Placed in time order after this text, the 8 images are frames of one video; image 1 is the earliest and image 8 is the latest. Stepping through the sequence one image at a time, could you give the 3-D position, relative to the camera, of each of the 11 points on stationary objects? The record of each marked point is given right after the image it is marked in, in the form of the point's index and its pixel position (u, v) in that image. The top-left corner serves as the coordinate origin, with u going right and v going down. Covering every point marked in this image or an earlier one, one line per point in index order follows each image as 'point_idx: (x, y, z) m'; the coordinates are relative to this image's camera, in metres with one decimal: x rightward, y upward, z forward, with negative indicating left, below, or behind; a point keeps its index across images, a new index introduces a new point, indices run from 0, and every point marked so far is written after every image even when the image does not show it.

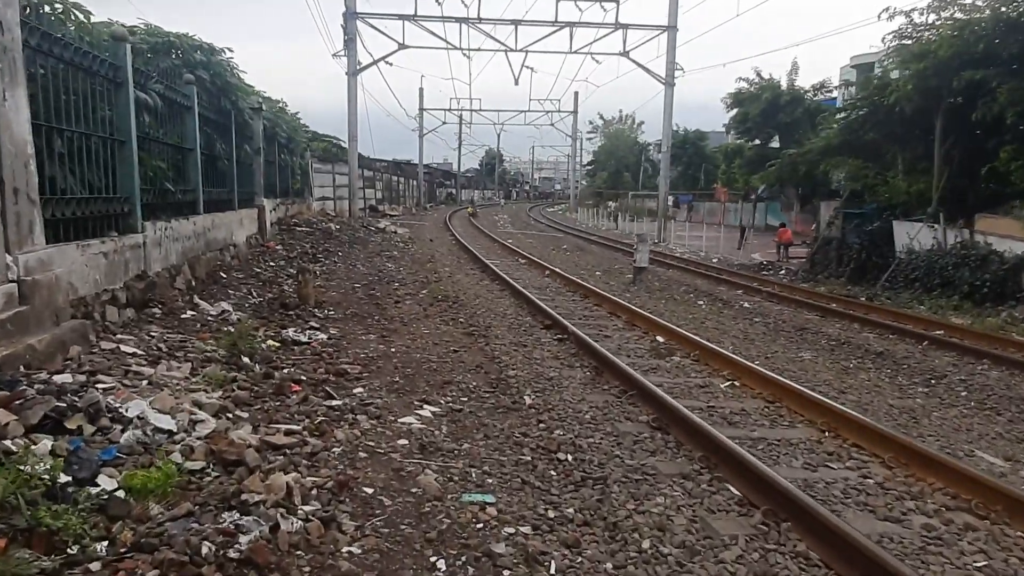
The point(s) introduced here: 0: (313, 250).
0: (-4.1, +0.8, +13.8) m
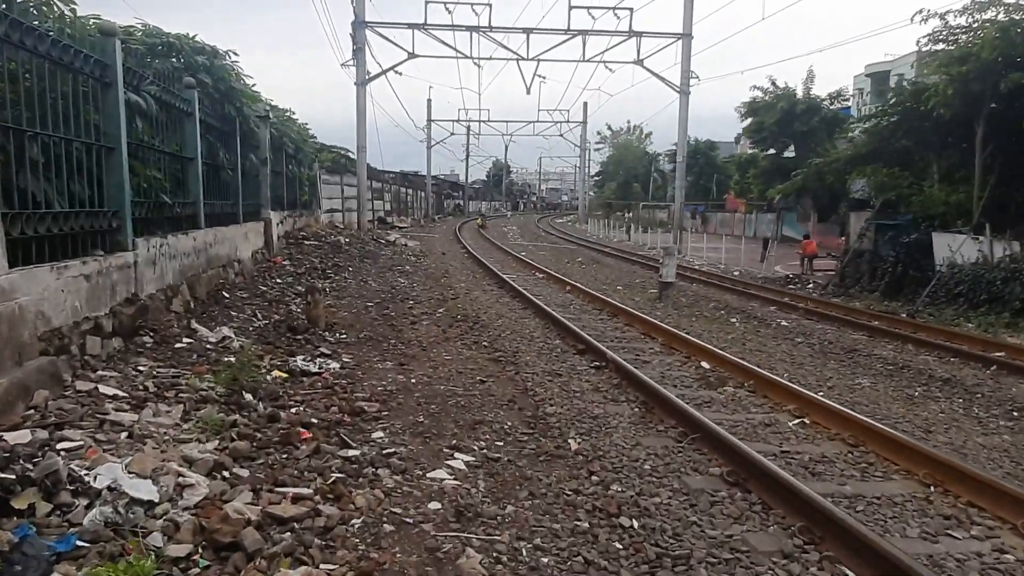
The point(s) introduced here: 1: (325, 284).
0: (-3.7, +0.4, +13.1) m
1: (-3.2, +0.1, +11.5) m
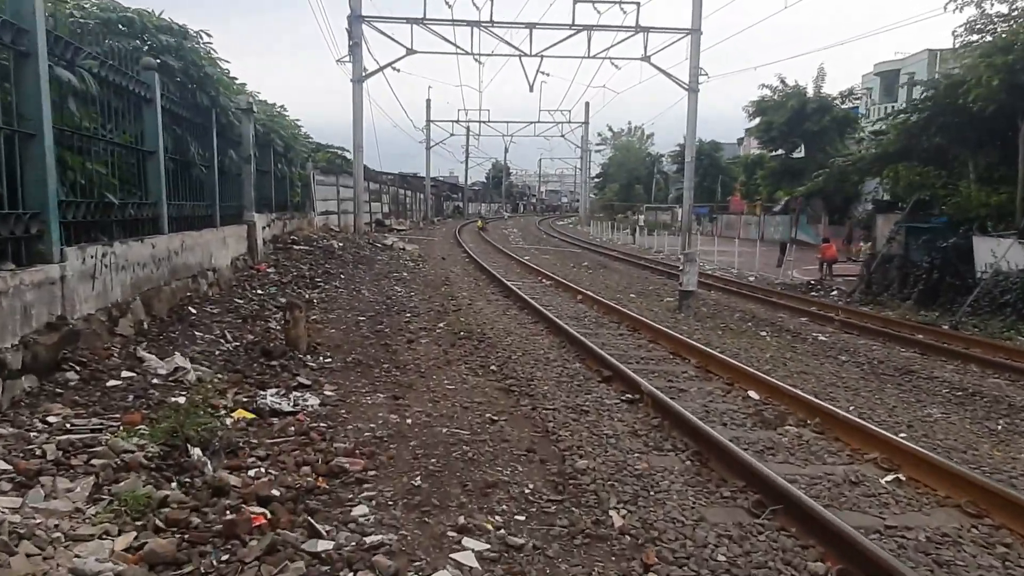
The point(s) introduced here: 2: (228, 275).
0: (-3.6, +0.3, +11.9) m
1: (-3.1, -0.1, +10.3) m
2: (-4.1, +0.2, +9.8) m
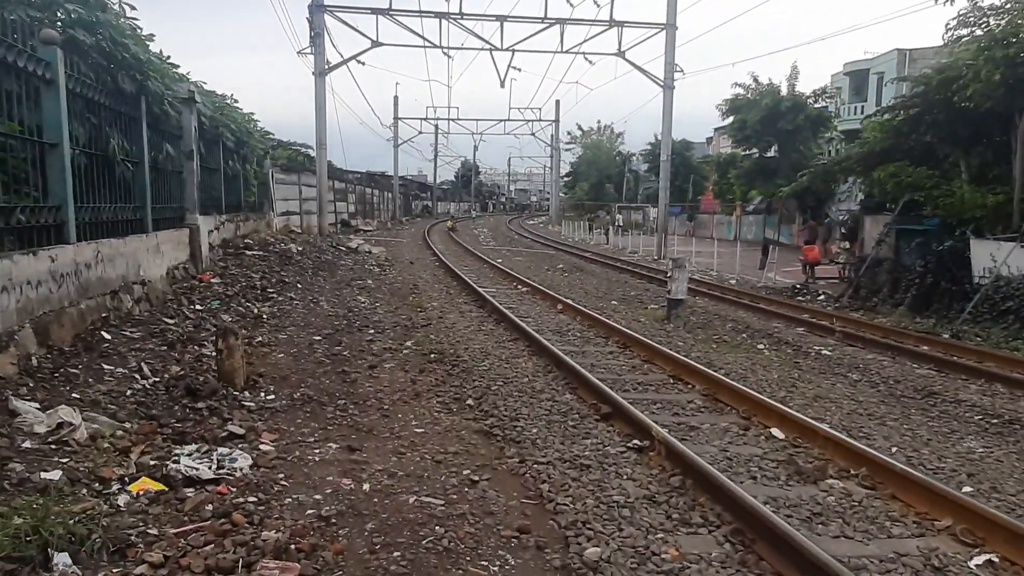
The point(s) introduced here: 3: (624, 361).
0: (-4.0, +0.1, +10.7) m
1: (-3.4, -0.3, +9.1) m
2: (-4.4, 0.0, +8.5) m
3: (+1.3, -0.9, +8.0) m
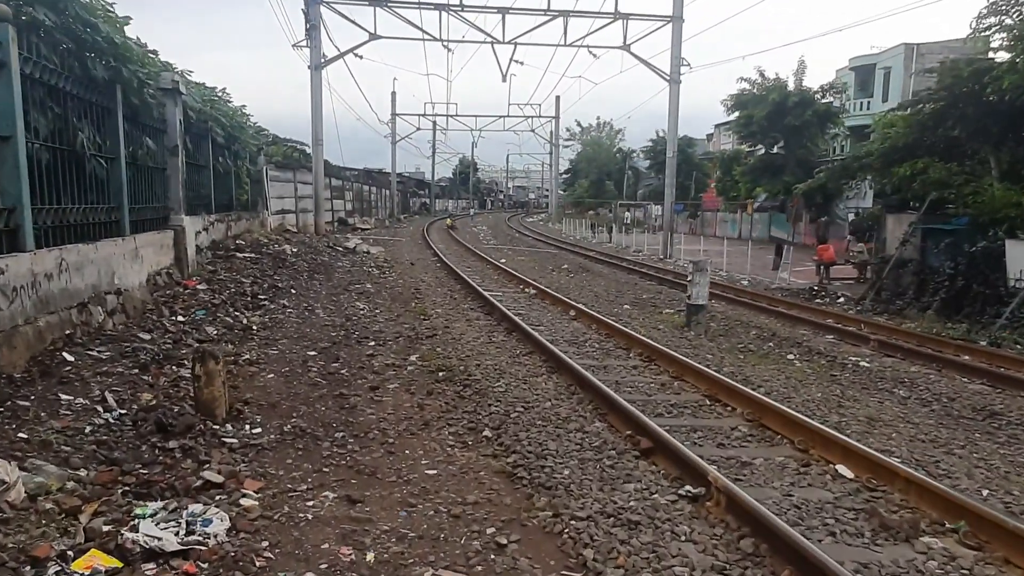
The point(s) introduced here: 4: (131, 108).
0: (-3.8, 0.0, +9.9) m
1: (-3.2, -0.4, +8.3) m
2: (-4.3, -0.1, +7.7) m
3: (+1.5, -1.0, +7.2) m
4: (-4.6, +2.2, +8.1) m
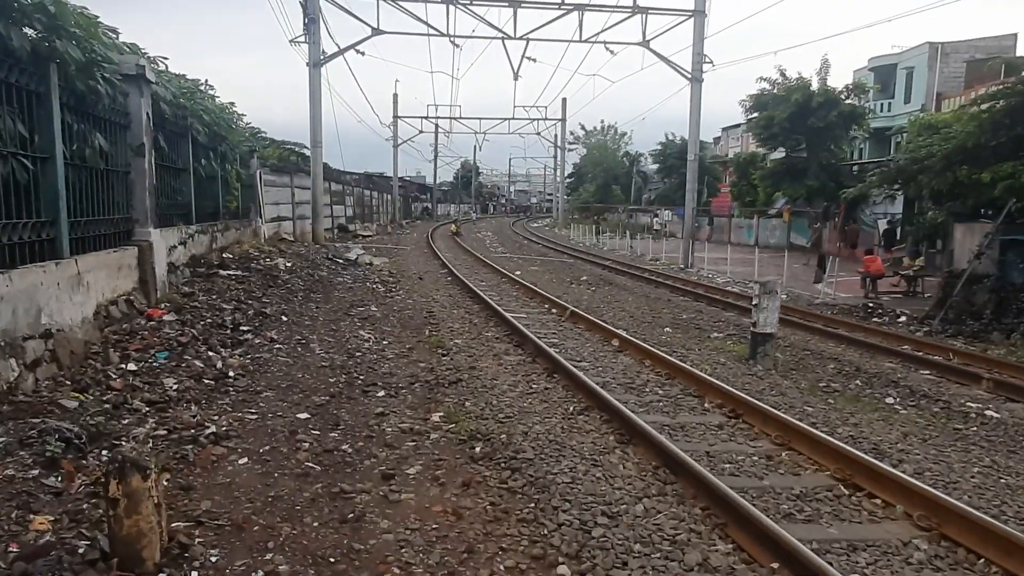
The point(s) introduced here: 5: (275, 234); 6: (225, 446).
0: (-3.4, -0.3, +8.2) m
1: (-2.8, -0.7, +6.6) m
2: (-3.8, -0.4, +6.0) m
3: (+2.0, -1.3, +5.5) m
4: (-4.2, +1.8, +6.4) m
5: (-6.6, +1.5, +18.7) m
6: (-1.9, -1.1, +4.5) m
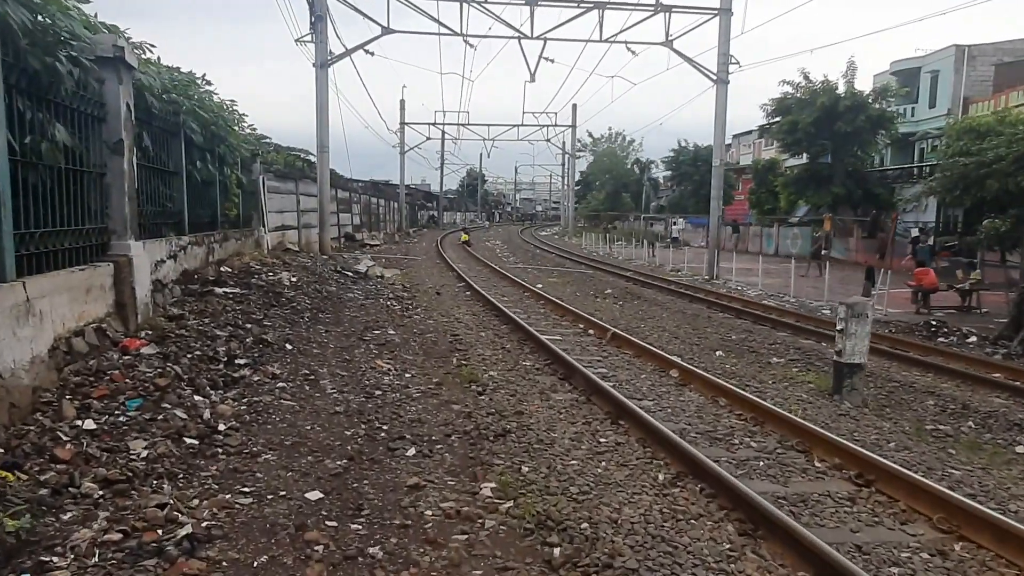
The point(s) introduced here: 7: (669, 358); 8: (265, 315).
0: (-2.9, -0.6, +6.8) m
1: (-2.3, -0.9, +5.2) m
2: (-3.3, -0.7, +4.6) m
3: (+2.4, -1.5, +4.1) m
4: (-3.7, +1.6, +5.1) m
5: (-6.0, +1.2, +17.4) m
6: (-1.4, -1.3, +3.2) m
7: (+2.1, -0.9, +8.9) m
8: (-3.2, -0.3, +8.7) m
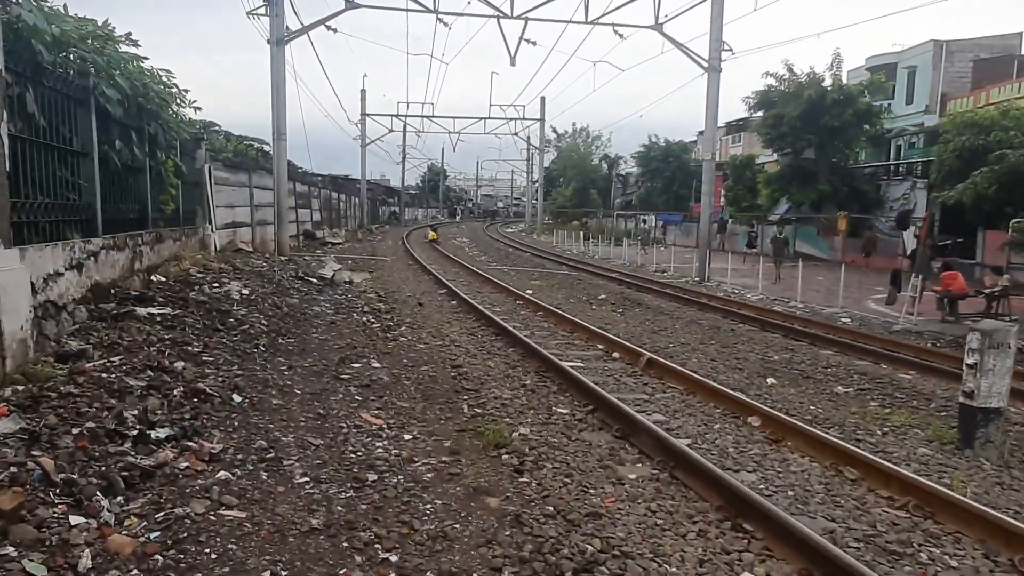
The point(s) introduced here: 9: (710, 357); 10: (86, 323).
0: (-2.5, -0.8, +4.6) m
1: (-1.8, -1.2, +3.0) m
2: (-2.8, -0.9, +2.4) m
3: (+3.0, -1.7, +2.2) m
4: (-3.2, +1.4, +2.8) m
5: (-6.3, +1.0, +15.0) m
6: (-0.9, -1.5, +1.0) m
7: (+2.3, -1.1, +6.9) m
8: (-2.9, -0.6, +6.4) m
9: (+2.8, -1.0, +9.7) m
10: (-3.9, -0.3, +6.1) m
